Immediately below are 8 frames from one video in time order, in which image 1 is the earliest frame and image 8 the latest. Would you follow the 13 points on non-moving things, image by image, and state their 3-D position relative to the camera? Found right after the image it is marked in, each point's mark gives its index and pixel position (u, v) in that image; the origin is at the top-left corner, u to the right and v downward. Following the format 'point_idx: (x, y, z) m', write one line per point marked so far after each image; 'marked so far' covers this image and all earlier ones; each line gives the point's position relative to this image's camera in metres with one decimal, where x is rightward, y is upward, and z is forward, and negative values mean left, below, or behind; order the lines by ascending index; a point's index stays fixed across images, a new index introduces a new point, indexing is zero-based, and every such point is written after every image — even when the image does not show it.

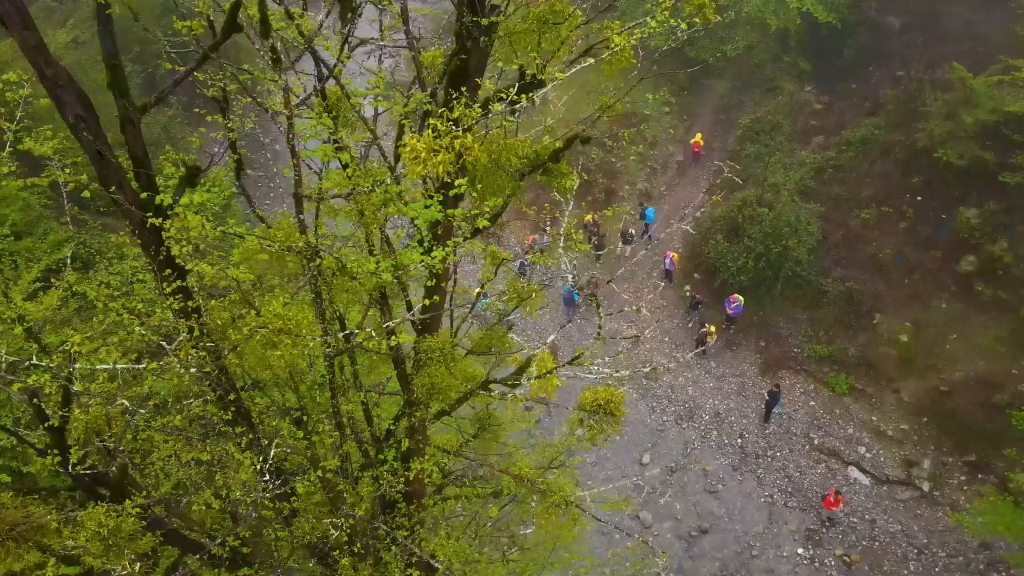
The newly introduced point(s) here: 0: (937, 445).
0: (+11.8, -4.4, +17.3) m
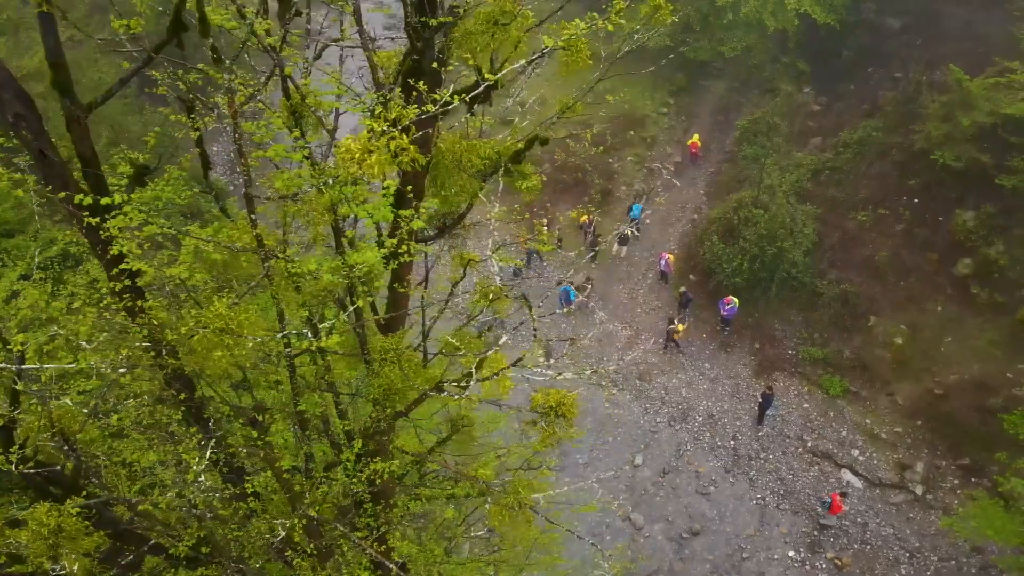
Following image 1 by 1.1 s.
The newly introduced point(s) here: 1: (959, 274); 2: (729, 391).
0: (+11.6, -4.4, +17.2) m
1: (+13.8, +0.4, +19.2) m
2: (+6.8, -3.2, +19.5) m
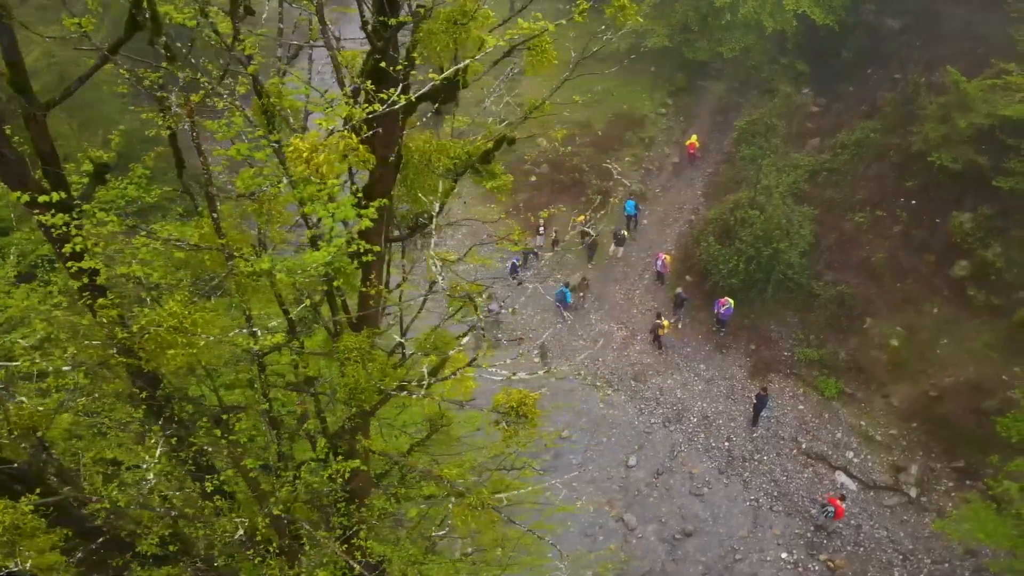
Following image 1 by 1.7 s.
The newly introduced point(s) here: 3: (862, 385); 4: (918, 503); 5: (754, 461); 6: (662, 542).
0: (+11.4, -4.5, +17.2) m
1: (+13.7, +0.4, +19.1) m
2: (+6.6, -3.3, +19.5) m
3: (+10.7, -3.0, +18.9) m
4: (+10.7, -5.7, +16.3) m
5: (+6.9, -4.9, +17.6) m
6: (+3.9, -6.5, +16.0) m
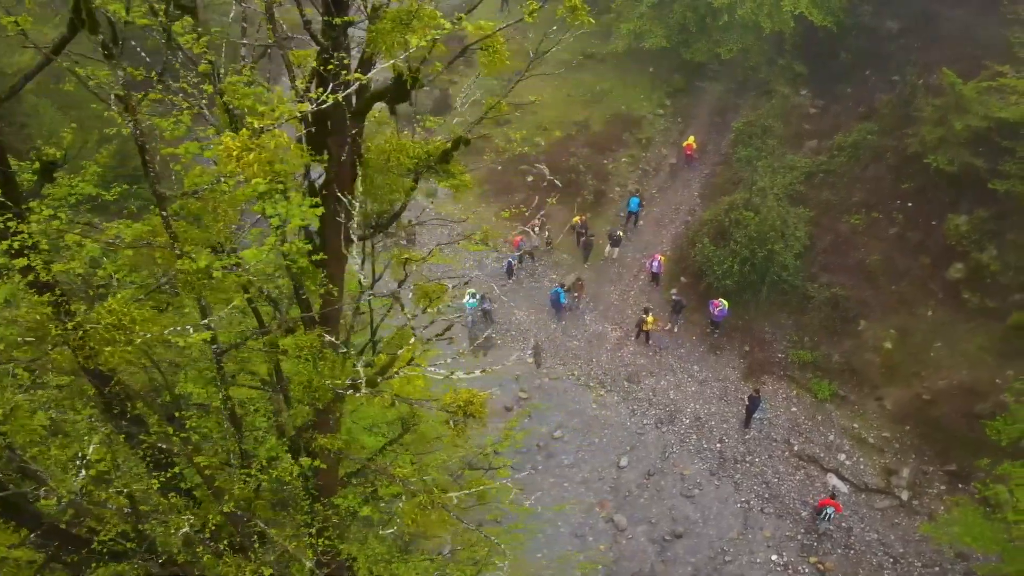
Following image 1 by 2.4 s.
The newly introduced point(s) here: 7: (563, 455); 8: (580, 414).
0: (+11.2, -4.6, +17.1) m
1: (+13.5, +0.3, +19.1) m
2: (+6.4, -3.3, +19.4) m
3: (+10.4, -3.0, +18.9) m
4: (+10.4, -5.7, +16.3) m
5: (+6.6, -4.9, +17.6) m
6: (+3.6, -6.6, +16.0) m
7: (+1.5, -4.9, +18.2) m
8: (+2.1, -3.9, +19.3) m
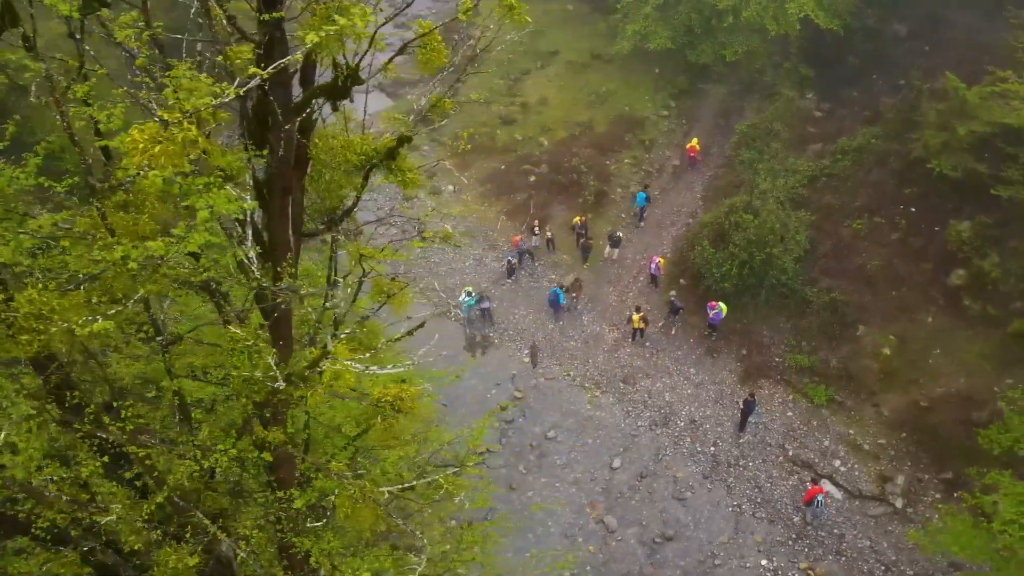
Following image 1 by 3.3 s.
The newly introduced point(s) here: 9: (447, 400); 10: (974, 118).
0: (+11.0, -4.7, +17.0) m
1: (+13.3, +0.1, +18.9) m
2: (+6.2, -3.4, +19.4) m
3: (+10.3, -3.2, +18.8) m
4: (+10.2, -5.9, +16.2) m
5: (+6.4, -5.0, +17.5) m
6: (+3.3, -6.6, +16.0) m
7: (+1.3, -4.9, +18.2) m
8: (+1.9, -3.9, +19.2) m
9: (-2.0, -3.5, +19.8) m
10: (+13.4, +5.0, +18.1) m
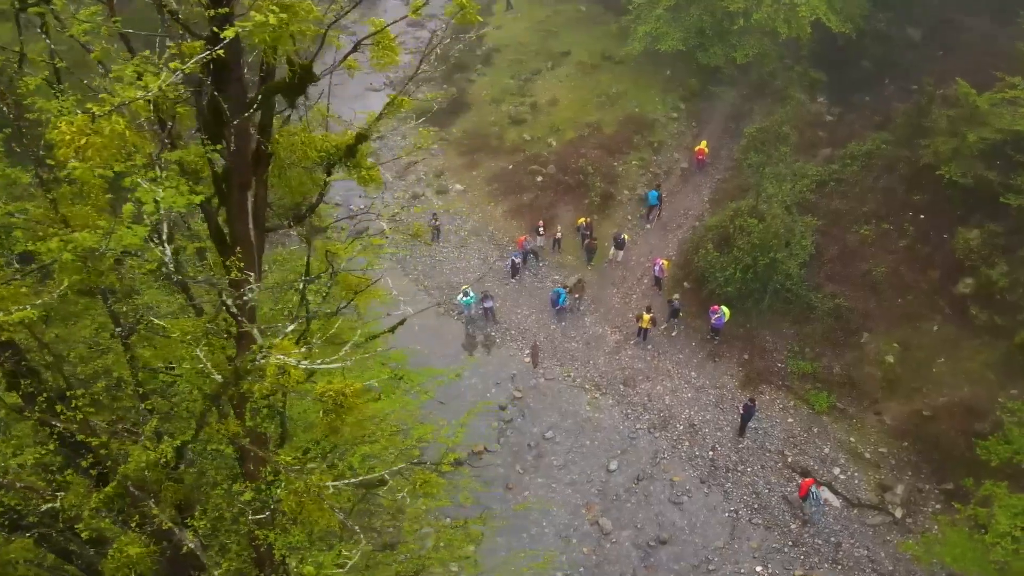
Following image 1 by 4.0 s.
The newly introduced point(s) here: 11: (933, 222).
0: (+10.9, -4.9, +16.8) m
1: (+13.4, -0.2, +18.6) m
2: (+6.2, -3.5, +19.3) m
3: (+10.2, -3.4, +18.6) m
4: (+10.0, -6.1, +16.0) m
5: (+6.3, -5.1, +17.4) m
6: (+3.2, -6.7, +15.9) m
7: (+1.2, -4.9, +18.2) m
8: (+1.9, -3.9, +19.2) m
9: (-2.1, -3.5, +19.8) m
10: (+13.5, +4.7, +17.8) m
11: (+13.5, +2.1, +19.9) m
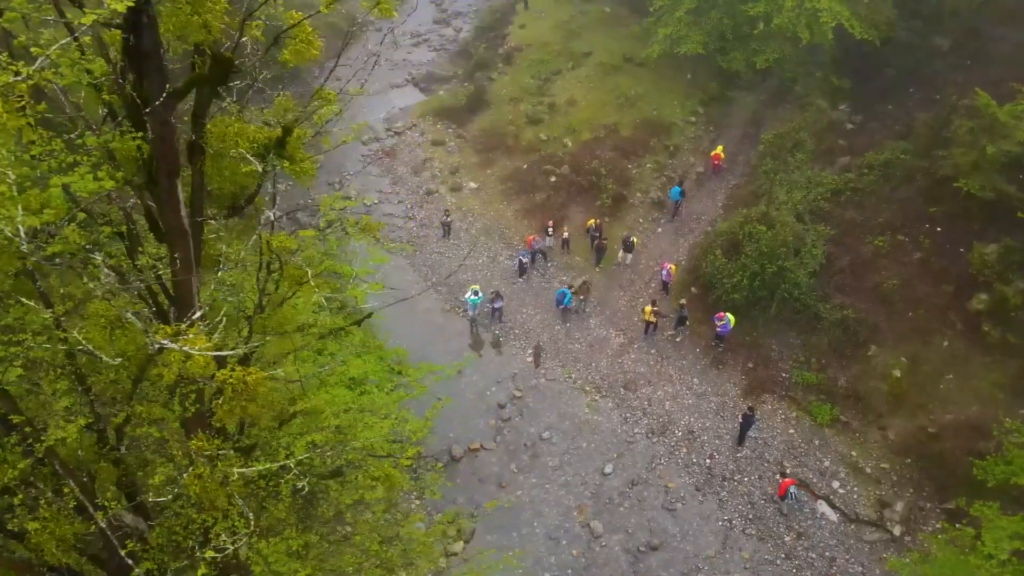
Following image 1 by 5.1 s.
0: (+10.7, -5.3, +16.4) m
1: (+13.4, -0.6, +18.2) m
2: (+6.2, -3.7, +19.1) m
3: (+10.2, -3.7, +18.2) m
4: (+9.8, -6.4, +15.7) m
5: (+6.1, -5.3, +17.2) m
6: (+2.9, -6.7, +15.8) m
7: (+1.1, -4.9, +18.2) m
8: (+1.8, -4.0, +19.2) m
9: (-2.1, -3.4, +19.9) m
10: (+13.7, +4.2, +17.4) m
11: (+13.7, +1.7, +19.5) m
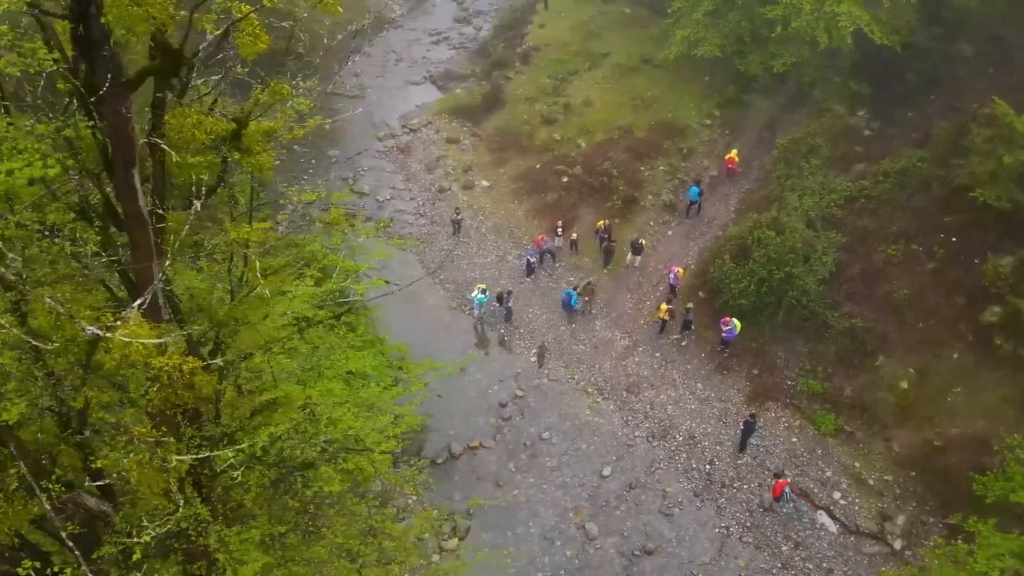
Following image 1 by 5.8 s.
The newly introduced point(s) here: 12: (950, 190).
0: (+10.6, -5.6, +16.2) m
1: (+13.5, -1.0, +17.8) m
2: (+6.2, -3.9, +18.9) m
3: (+10.2, -4.0, +18.0) m
4: (+9.6, -6.6, +15.4) m
5: (+6.1, -5.5, +17.1) m
6: (+2.8, -6.8, +15.8) m
7: (+1.1, -4.9, +18.2) m
8: (+1.9, -4.0, +19.2) m
9: (-2.0, -3.3, +20.0) m
10: (+13.9, +3.9, +17.0) m
11: (+13.9, +1.3, +19.1) m
12: (+14.1, +3.2, +20.0) m
